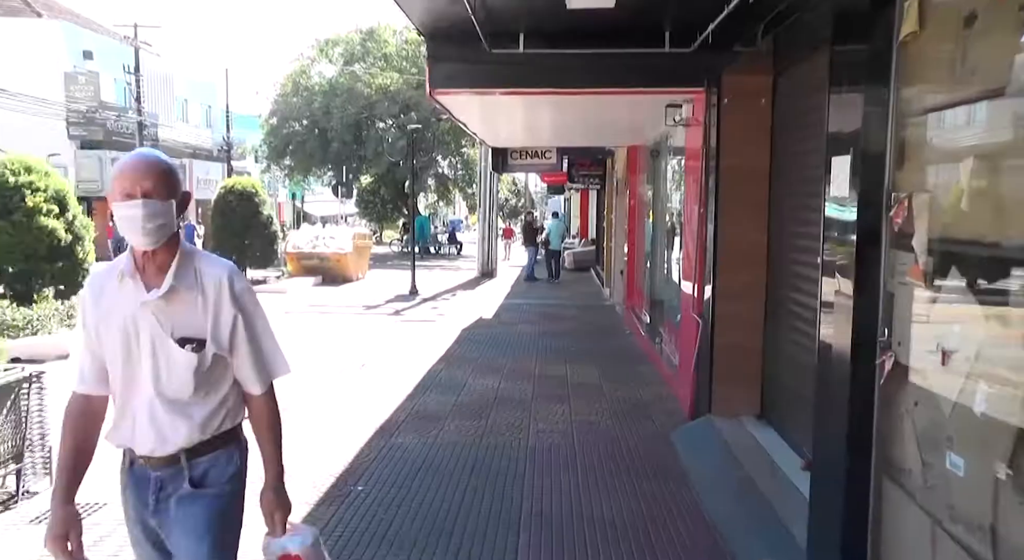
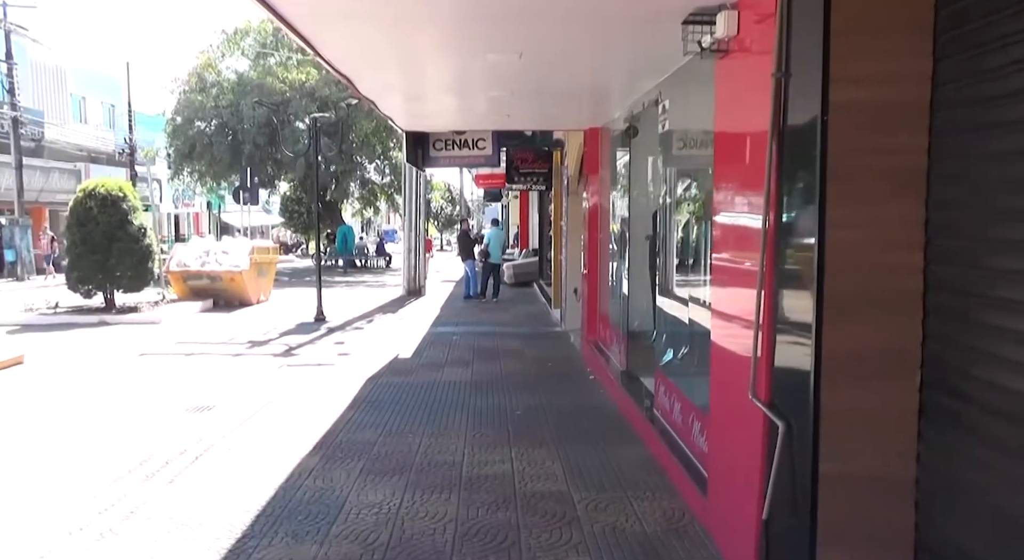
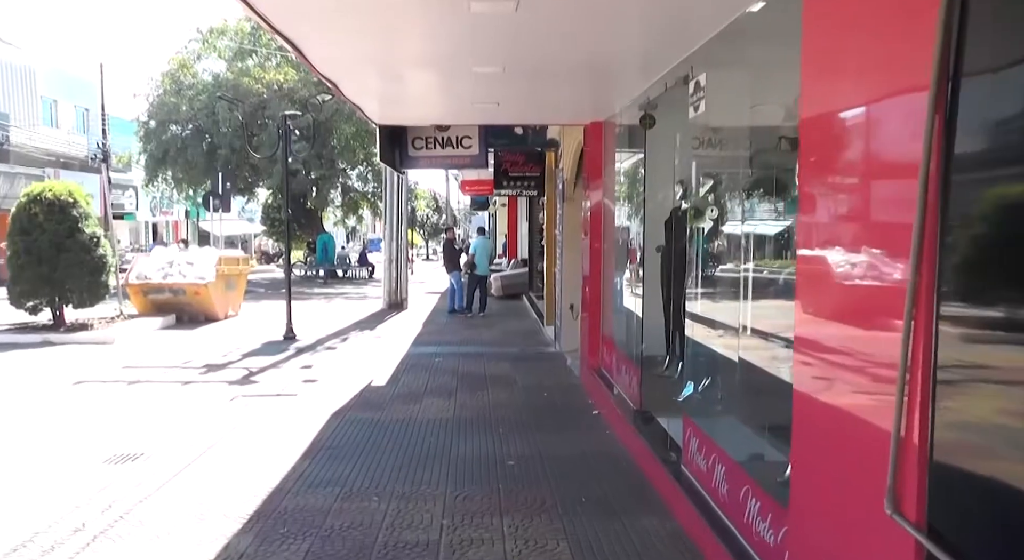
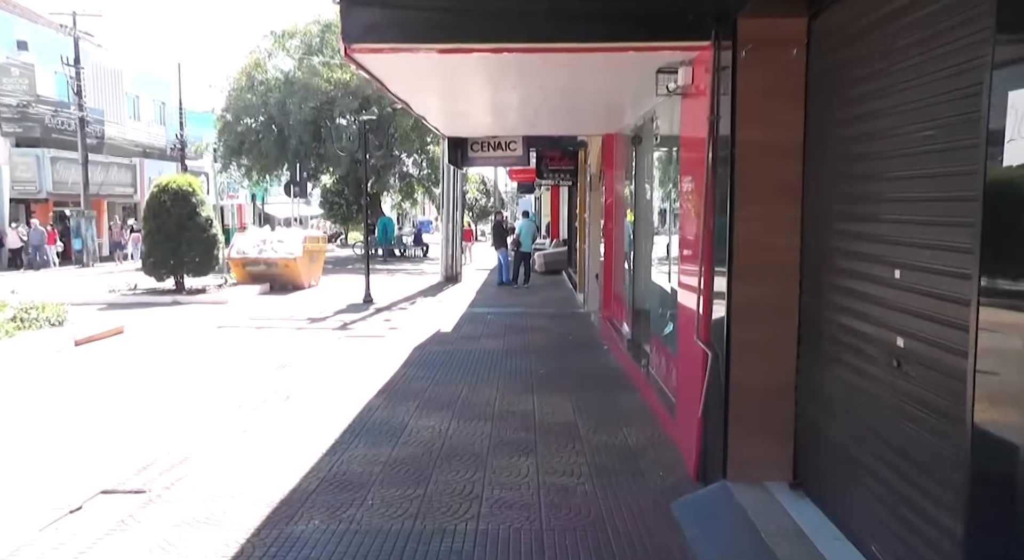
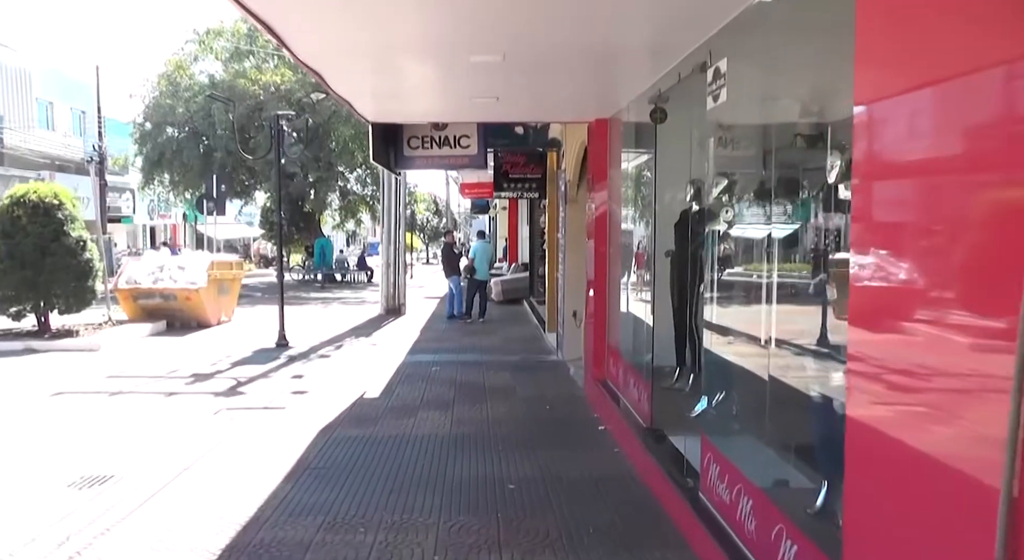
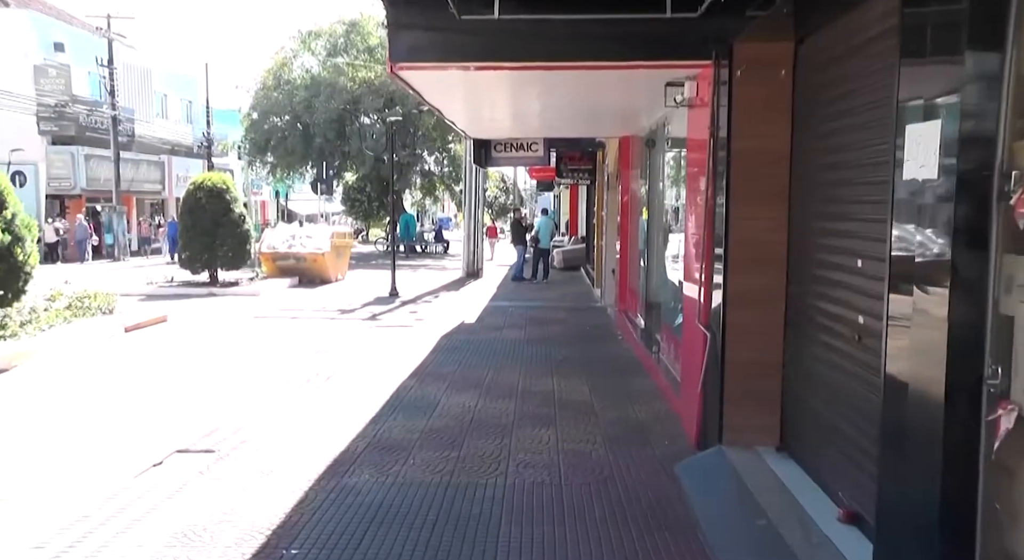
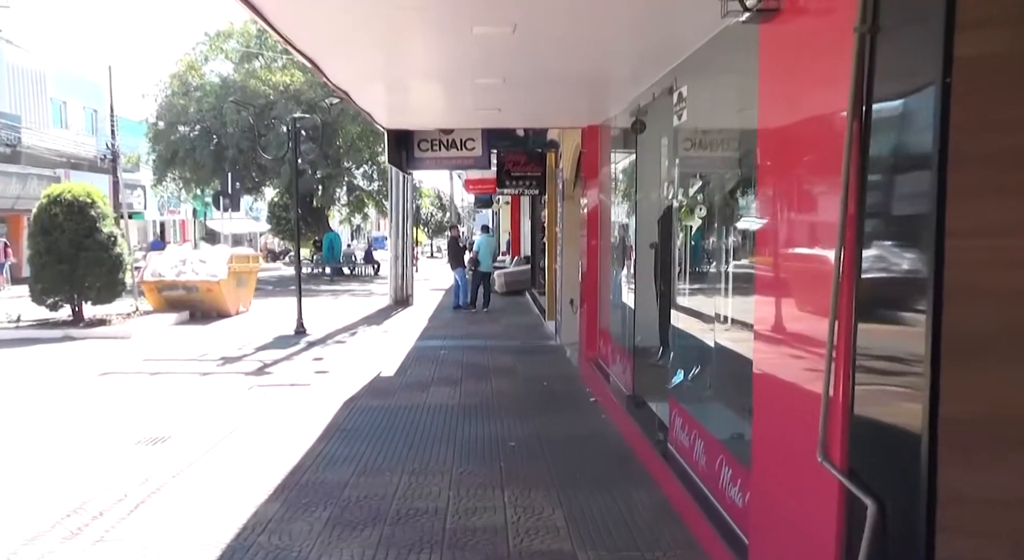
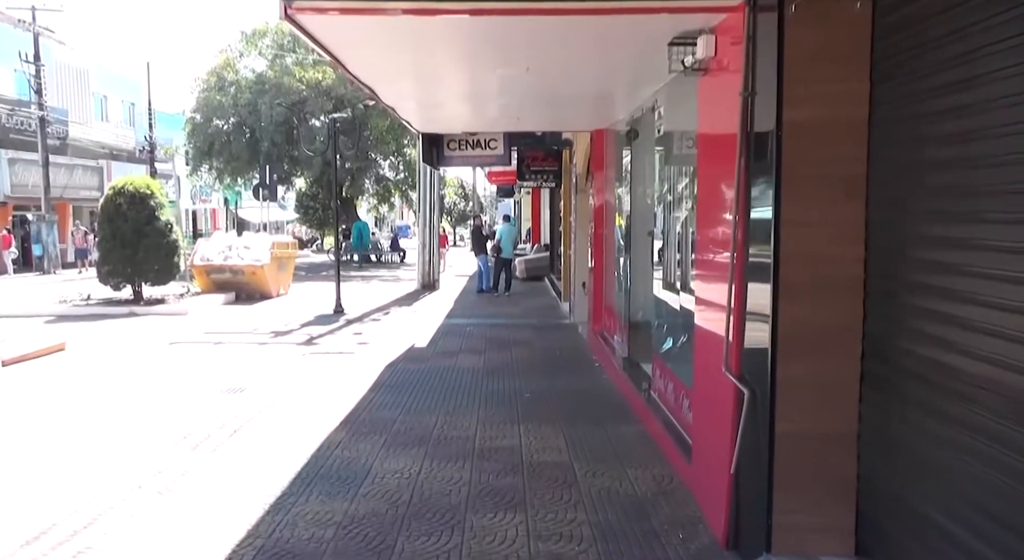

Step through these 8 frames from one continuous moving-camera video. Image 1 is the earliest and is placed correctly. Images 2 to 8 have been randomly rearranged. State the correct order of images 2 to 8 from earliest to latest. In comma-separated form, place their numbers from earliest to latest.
6, 4, 8, 2, 7, 3, 5
